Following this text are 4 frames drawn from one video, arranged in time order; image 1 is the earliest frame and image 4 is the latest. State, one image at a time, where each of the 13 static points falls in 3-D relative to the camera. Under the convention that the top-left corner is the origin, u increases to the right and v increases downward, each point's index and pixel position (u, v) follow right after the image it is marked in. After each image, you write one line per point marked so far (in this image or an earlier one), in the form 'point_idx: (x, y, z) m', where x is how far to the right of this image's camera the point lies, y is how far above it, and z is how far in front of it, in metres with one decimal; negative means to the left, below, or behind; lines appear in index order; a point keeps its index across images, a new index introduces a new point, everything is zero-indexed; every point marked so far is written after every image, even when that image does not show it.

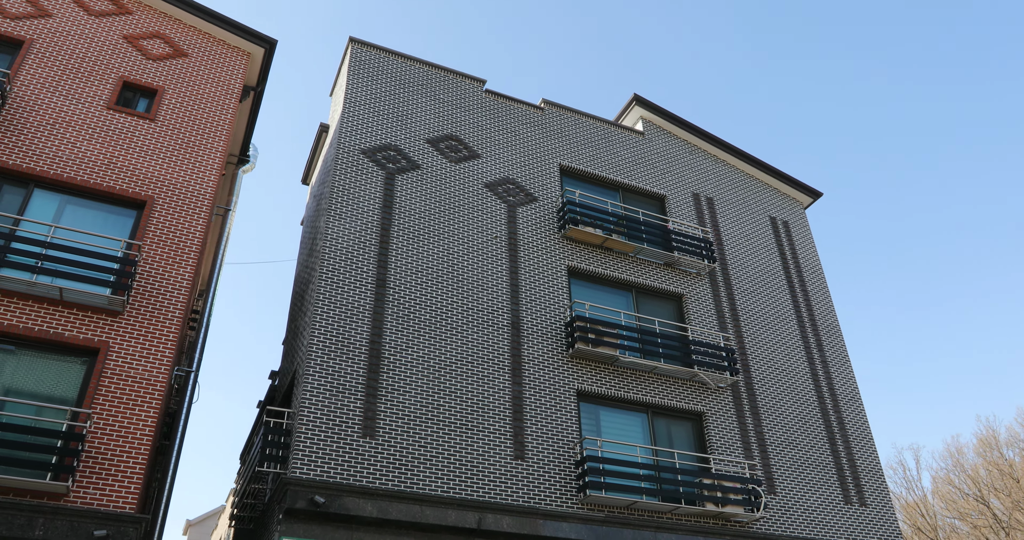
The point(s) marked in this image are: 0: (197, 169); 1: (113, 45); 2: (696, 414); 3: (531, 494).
0: (-7.1, +2.2, +17.5) m
1: (-9.2, +5.2, +18.1) m
2: (+4.7, -3.7, +19.9) m
3: (+0.4, -4.8, +16.6) m
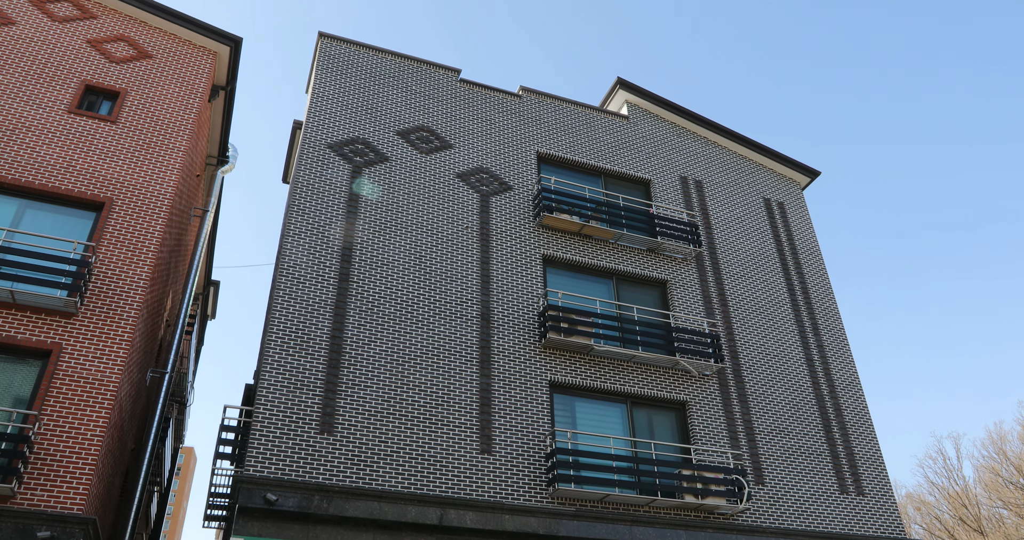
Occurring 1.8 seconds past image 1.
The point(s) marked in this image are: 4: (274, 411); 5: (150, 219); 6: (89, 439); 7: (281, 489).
0: (-7.9, +2.2, +17.5) m
1: (-10.2, +5.1, +18.2) m
2: (+4.1, -3.3, +19.3) m
3: (-0.3, -4.5, +16.1) m
4: (-4.7, -2.8, +15.4) m
5: (-7.8, +1.1, +16.8) m
6: (-7.6, -3.0, +14.1) m
7: (-4.3, -4.1, +14.6) m
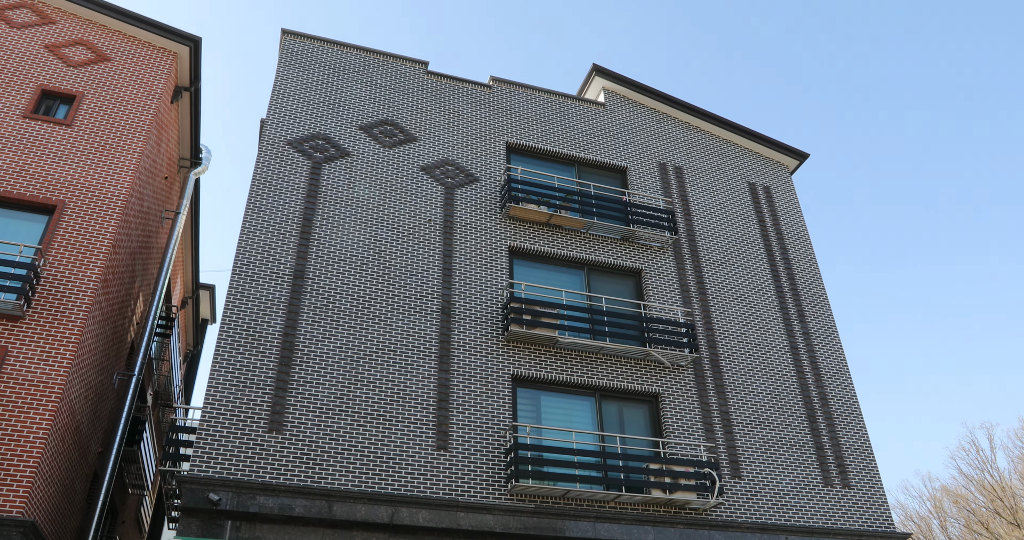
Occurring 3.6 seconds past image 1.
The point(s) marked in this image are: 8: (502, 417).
0: (-8.9, +2.2, +17.4) m
1: (-11.2, +5.0, +18.3) m
2: (+3.3, -3.0, +18.6) m
3: (-1.2, -4.4, +15.7) m
4: (-5.7, -2.7, +15.2) m
5: (-8.8, +1.1, +16.7) m
6: (-8.6, -3.1, +14.0) m
7: (-5.3, -4.0, +14.3) m
8: (-0.2, -3.2, +16.9) m
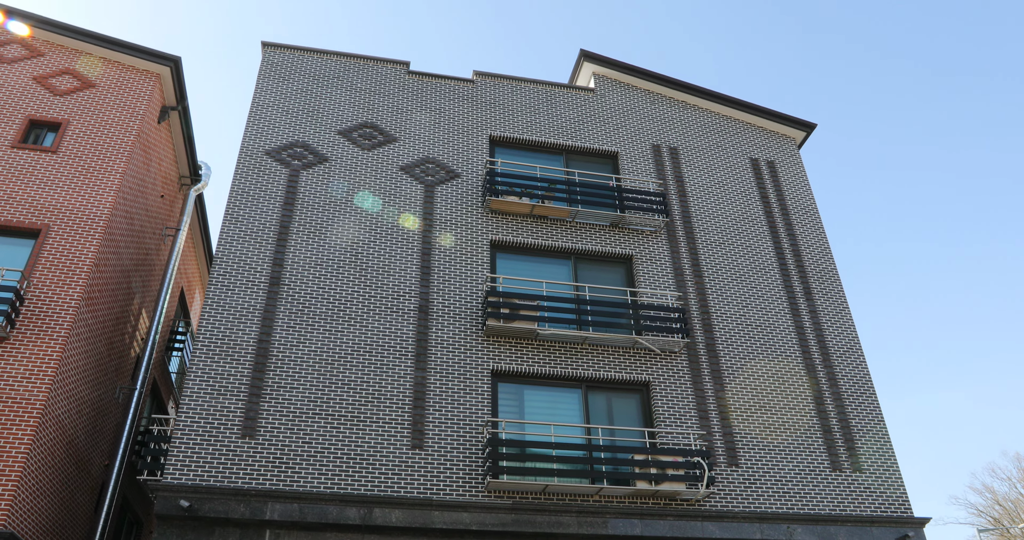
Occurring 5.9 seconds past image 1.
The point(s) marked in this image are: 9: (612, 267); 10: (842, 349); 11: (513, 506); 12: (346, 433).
0: (-9.6, +1.8, +18.0) m
1: (-11.9, +4.5, +19.1) m
2: (+3.0, -2.7, +18.0) m
3: (-1.7, -4.3, +15.6) m
4: (-6.3, -2.9, +15.5) m
5: (-9.4, +0.6, +17.3) m
6: (-9.3, -3.5, +14.6) m
7: (-5.9, -4.2, +14.6) m
8: (-0.6, -3.0, +16.6) m
9: (+2.5, +0.1, +19.8) m
10: (+8.2, -2.0, +19.5) m
11: (0.0, -4.7, +15.5) m
12: (-3.4, -3.3, +15.9) m
